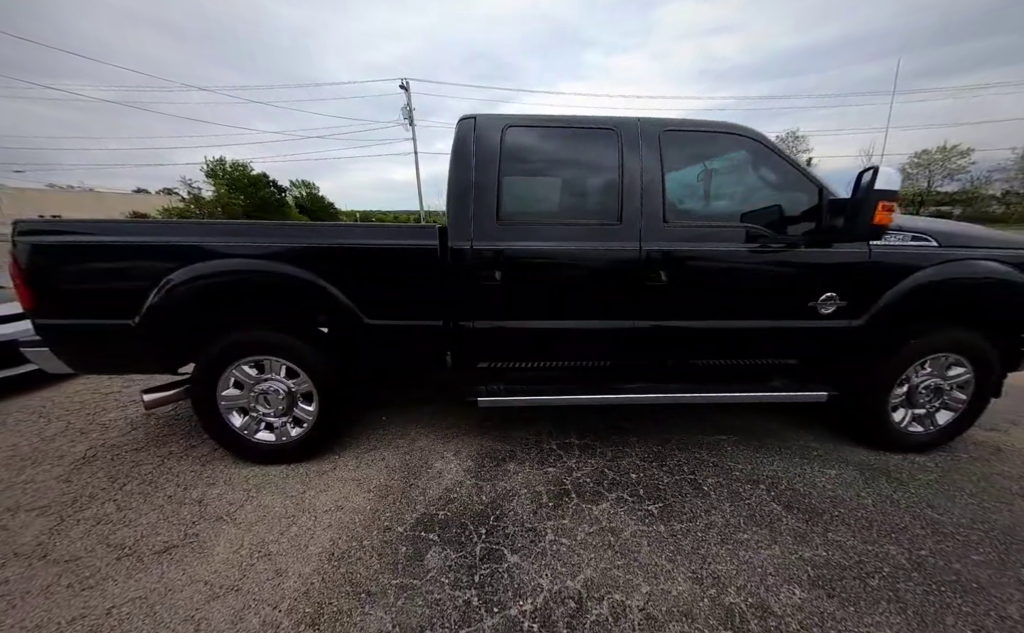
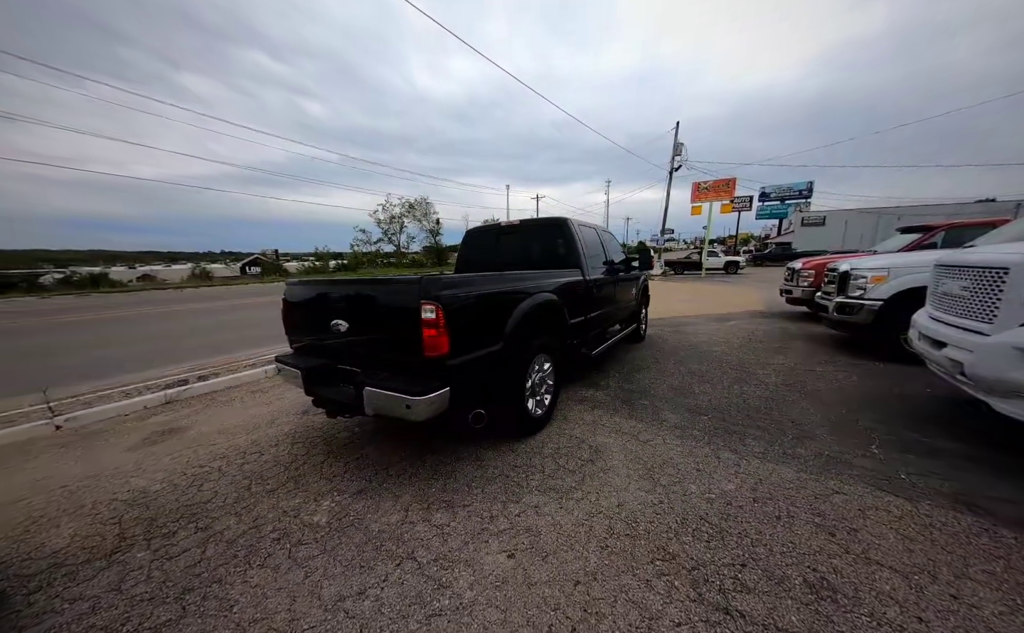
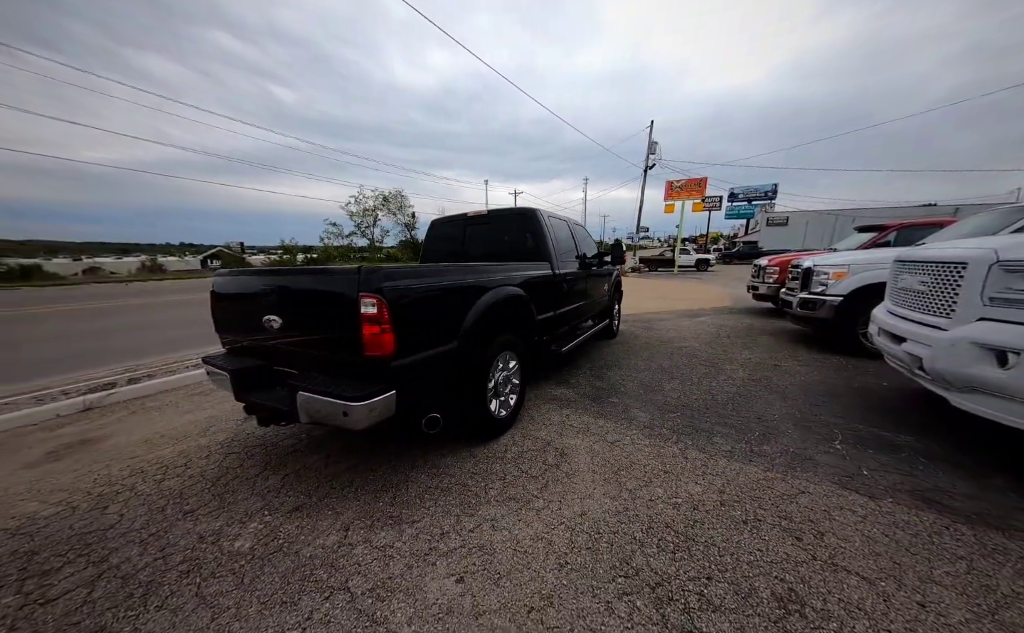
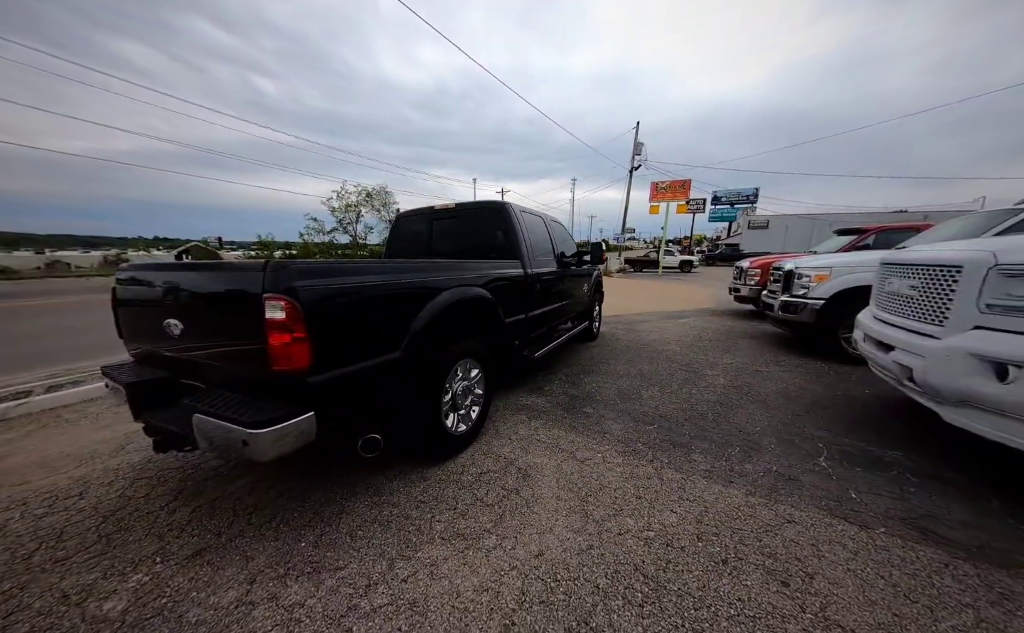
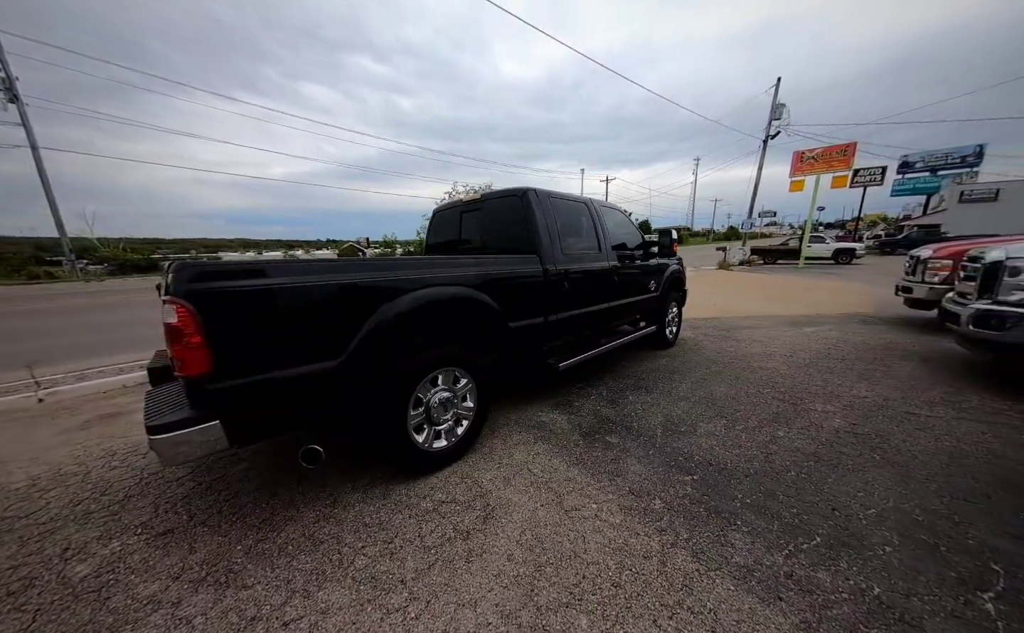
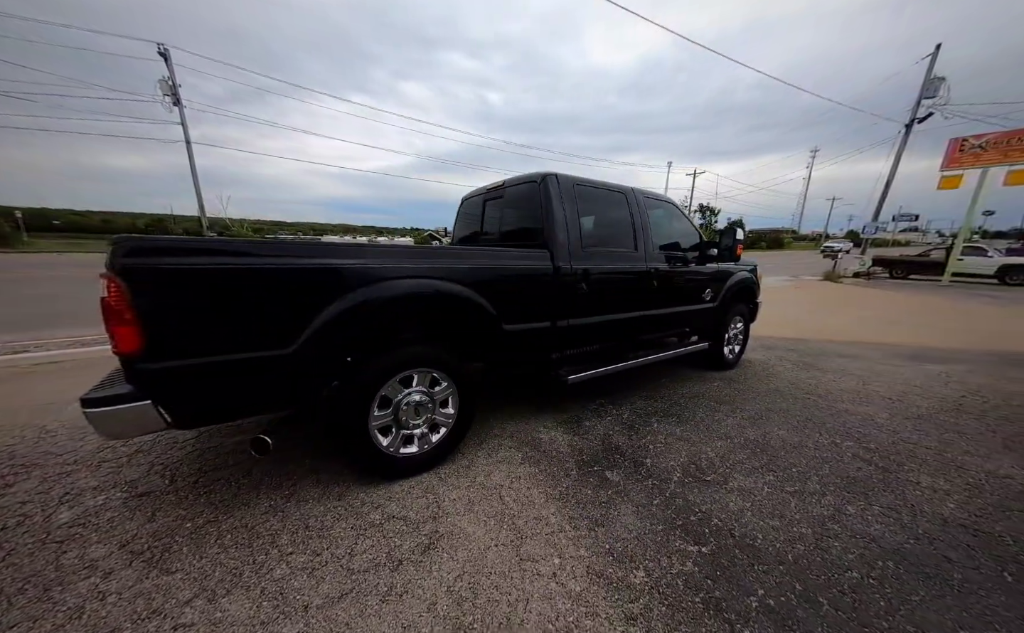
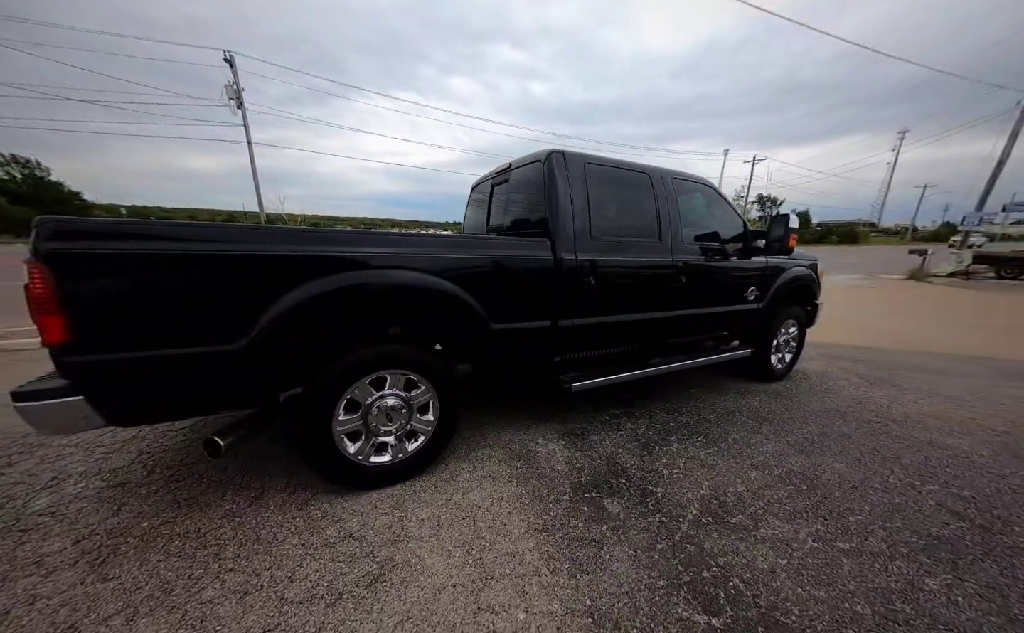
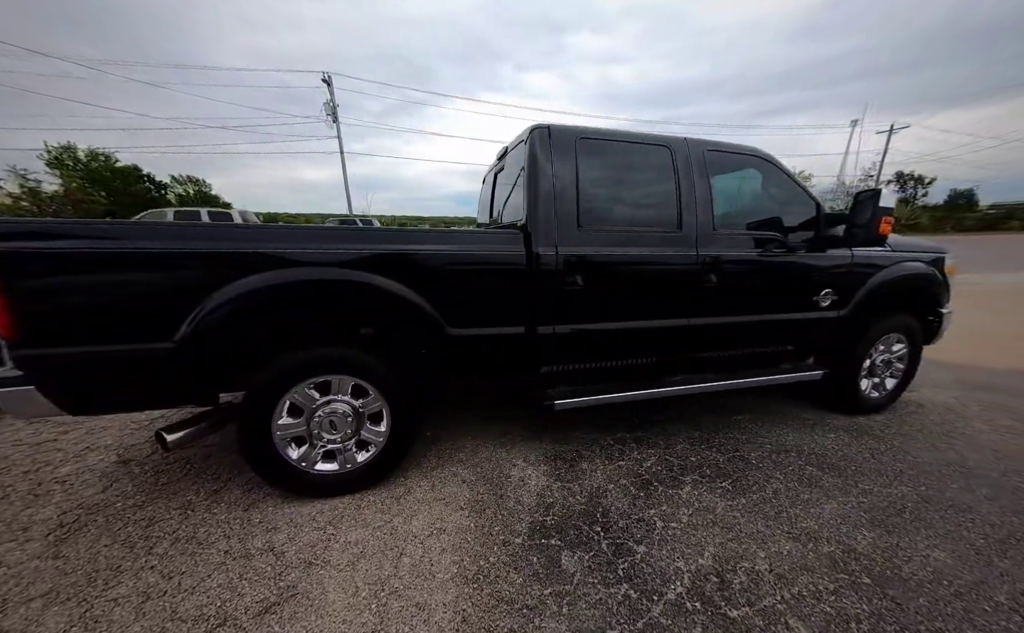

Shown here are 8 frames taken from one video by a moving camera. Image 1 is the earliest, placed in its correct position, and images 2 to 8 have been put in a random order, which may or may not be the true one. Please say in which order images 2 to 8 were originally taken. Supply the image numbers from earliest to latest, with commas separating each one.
8, 7, 6, 5, 4, 3, 2
